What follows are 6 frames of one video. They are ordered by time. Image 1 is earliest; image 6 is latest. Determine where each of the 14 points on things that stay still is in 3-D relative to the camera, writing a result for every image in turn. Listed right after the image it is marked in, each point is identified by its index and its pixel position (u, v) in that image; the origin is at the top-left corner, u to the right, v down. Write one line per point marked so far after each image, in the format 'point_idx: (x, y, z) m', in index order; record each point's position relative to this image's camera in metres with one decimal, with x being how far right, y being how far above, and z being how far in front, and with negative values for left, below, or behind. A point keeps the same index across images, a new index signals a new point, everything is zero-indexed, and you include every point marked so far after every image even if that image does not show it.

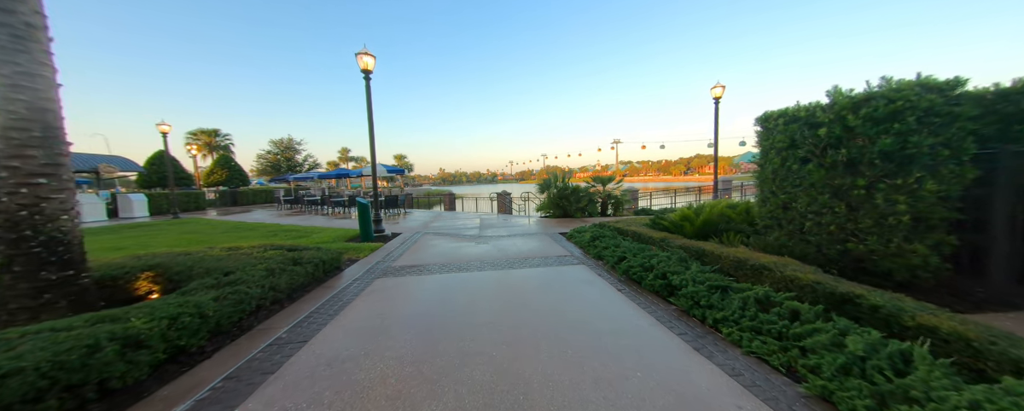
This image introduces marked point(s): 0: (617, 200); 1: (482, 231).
0: (+3.9, +0.2, +10.4) m
1: (-0.8, -0.7, +7.9) m
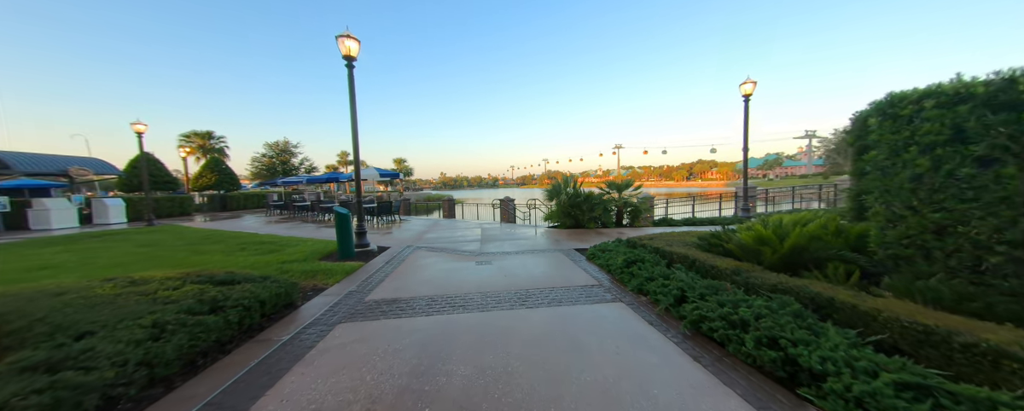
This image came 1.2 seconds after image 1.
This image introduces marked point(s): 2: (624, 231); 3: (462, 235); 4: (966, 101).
0: (+4.0, -0.1, +9.3) m
1: (-0.7, -0.9, +6.8) m
2: (+3.3, -0.9, +8.8) m
3: (-1.5, -0.9, +8.3) m
4: (+3.3, +0.8, +2.1) m
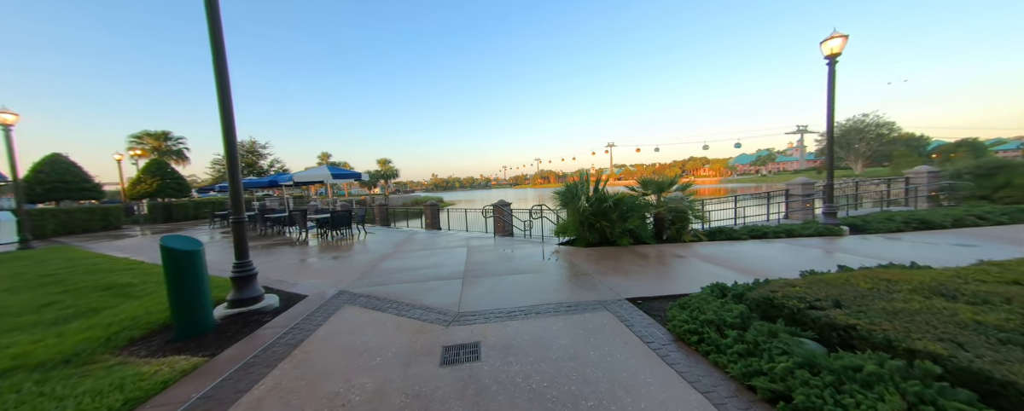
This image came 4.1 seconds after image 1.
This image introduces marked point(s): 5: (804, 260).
0: (+4.0, -0.3, +6.7) m
1: (-0.6, -1.2, +4.1) m
2: (+3.3, -1.0, +6.1) m
3: (-1.5, -1.1, +5.5) m
4: (+3.4, +0.6, -0.5) m
5: (+5.9, -1.0, +5.8) m
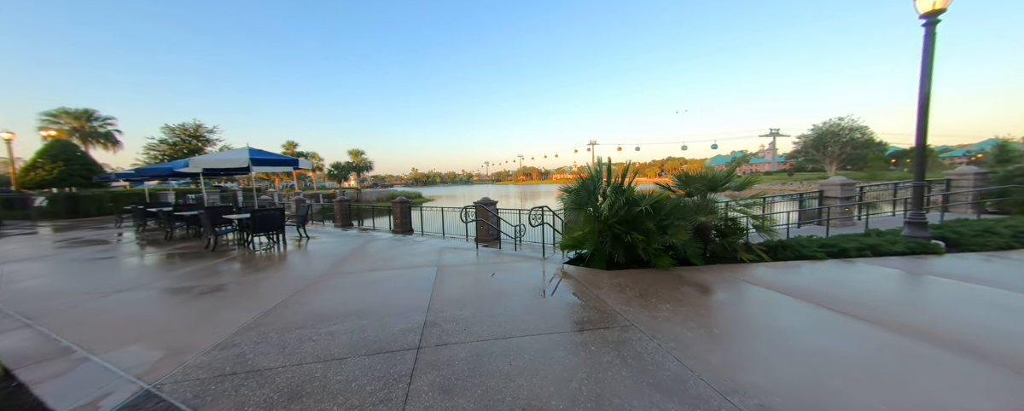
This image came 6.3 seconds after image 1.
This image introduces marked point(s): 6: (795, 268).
0: (+3.8, -0.3, +4.9) m
1: (-0.6, -1.2, +2.0) m
2: (+3.2, -1.1, +4.3) m
3: (-1.6, -1.2, +3.4) m
4: (+3.7, +0.4, -2.4) m
5: (+5.8, -1.2, +4.1) m
6: (+4.6, -1.0, +4.7) m
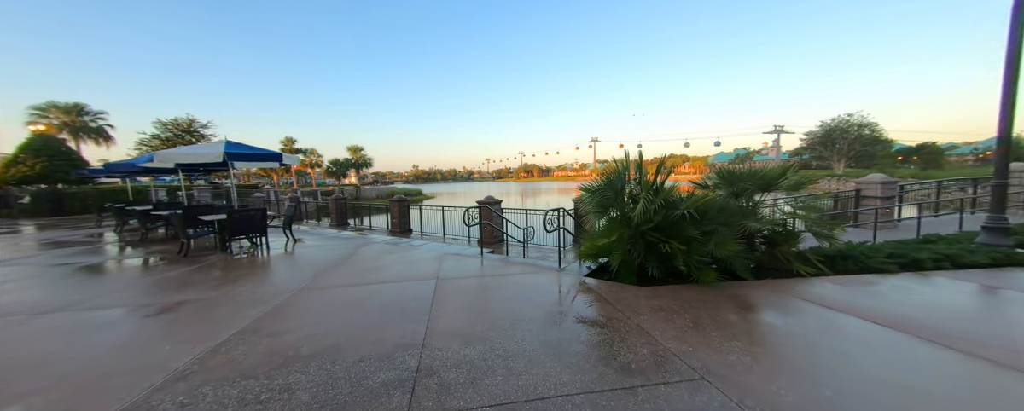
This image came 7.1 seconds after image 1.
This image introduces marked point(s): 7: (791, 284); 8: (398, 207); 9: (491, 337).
0: (+4.0, -0.4, +4.1) m
1: (-0.5, -1.3, +1.2) m
2: (+3.3, -1.2, +3.5) m
3: (-1.4, -1.2, +2.6) m
4: (+3.9, +0.3, -3.1) m
5: (+5.9, -1.2, +3.3) m
6: (+4.8, -1.0, +3.9) m
7: (+3.8, -1.1, +3.9) m
8: (-4.4, 0.0, +10.9) m
9: (-0.2, -1.2, +2.7) m
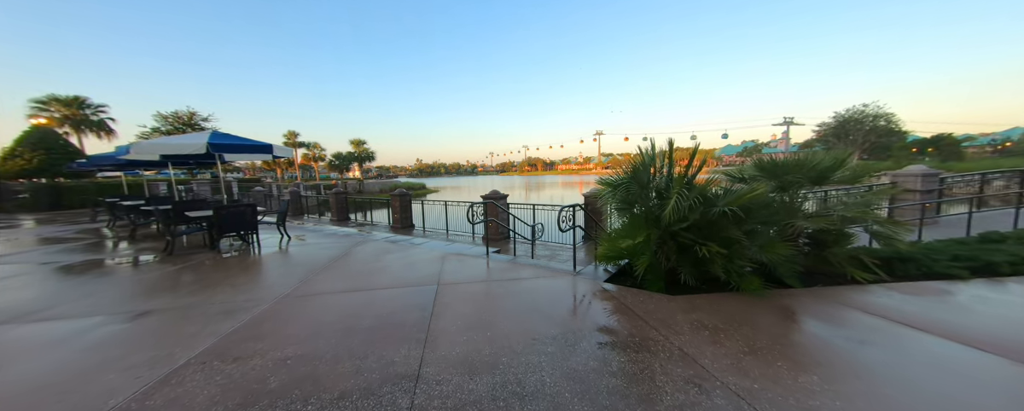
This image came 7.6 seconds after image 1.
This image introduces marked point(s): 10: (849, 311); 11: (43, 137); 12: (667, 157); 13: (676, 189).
0: (+4.1, -0.3, +3.6) m
1: (-0.4, -1.3, +0.8) m
2: (+3.5, -1.1, +3.0) m
3: (-1.3, -1.2, +2.2) m
4: (+3.9, +0.2, -3.7) m
5: (+6.0, -1.2, +2.8) m
6: (+4.9, -1.0, +3.4) m
7: (+3.9, -1.0, +3.4) m
8: (-4.2, +0.2, +10.5) m
9: (-0.1, -1.2, +2.2) m
10: (+3.6, -1.1, +3.1) m
11: (-24.6, +3.6, +15.0) m
12: (+1.9, +0.6, +3.4) m
13: (+1.9, +0.2, +3.3) m
